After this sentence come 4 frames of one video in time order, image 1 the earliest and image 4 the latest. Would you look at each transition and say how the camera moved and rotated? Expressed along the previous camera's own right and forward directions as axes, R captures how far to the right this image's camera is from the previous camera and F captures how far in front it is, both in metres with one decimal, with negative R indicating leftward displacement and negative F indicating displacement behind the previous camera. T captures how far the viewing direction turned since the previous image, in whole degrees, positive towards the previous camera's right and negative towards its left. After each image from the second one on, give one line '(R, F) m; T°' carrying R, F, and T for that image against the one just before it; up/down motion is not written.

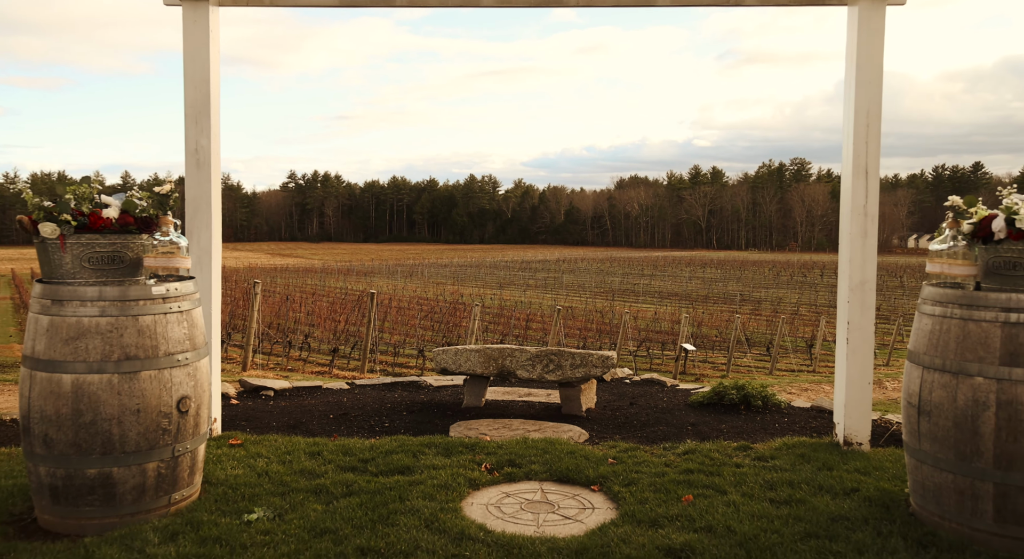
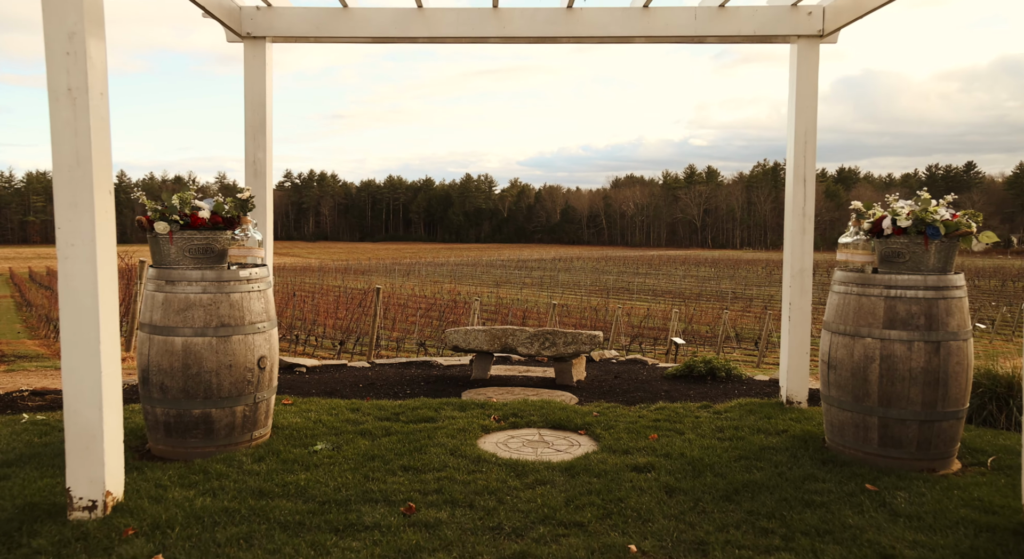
(-0.1, -1.0) m; 0°
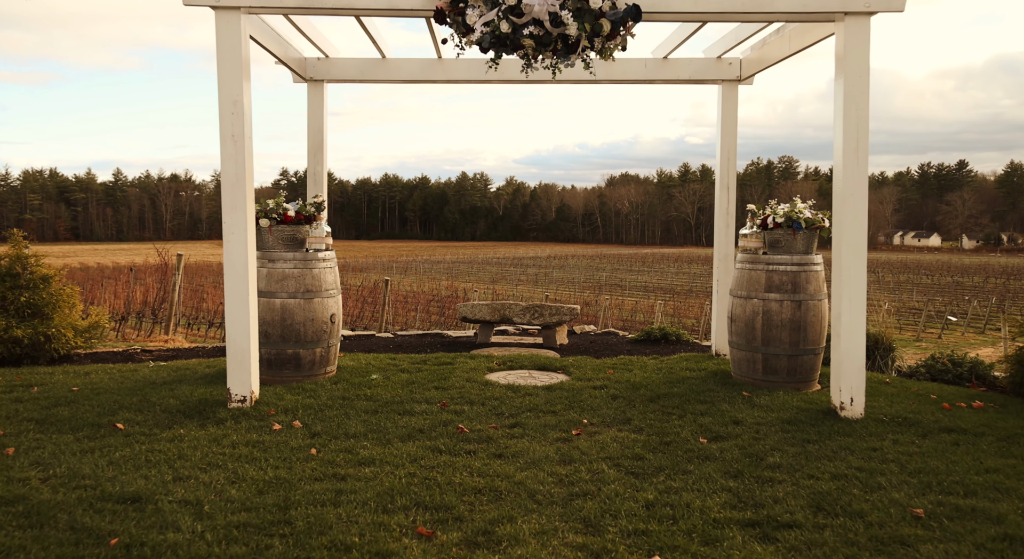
(0.0, -1.8) m; 0°
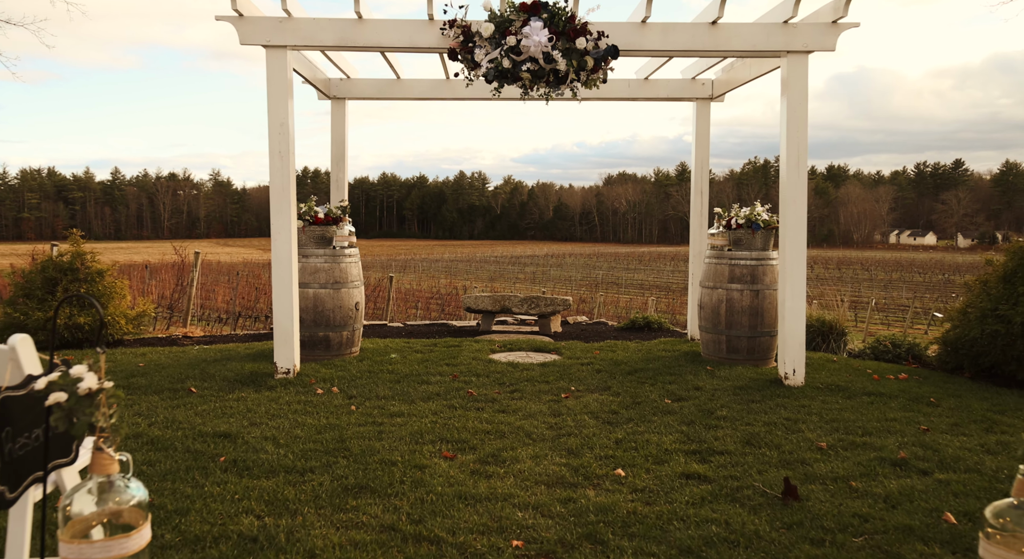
(0.0, -1.0) m; 0°
